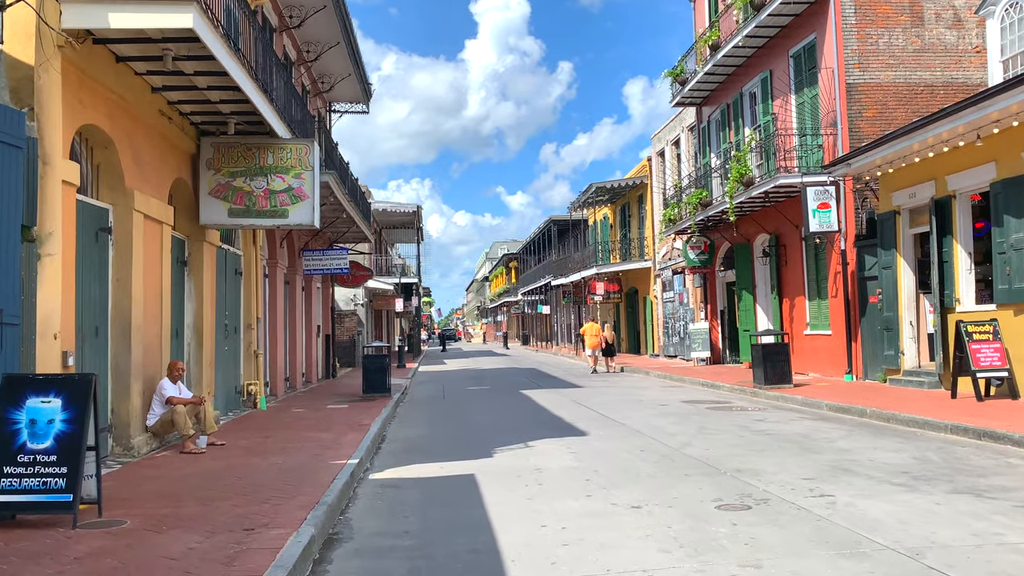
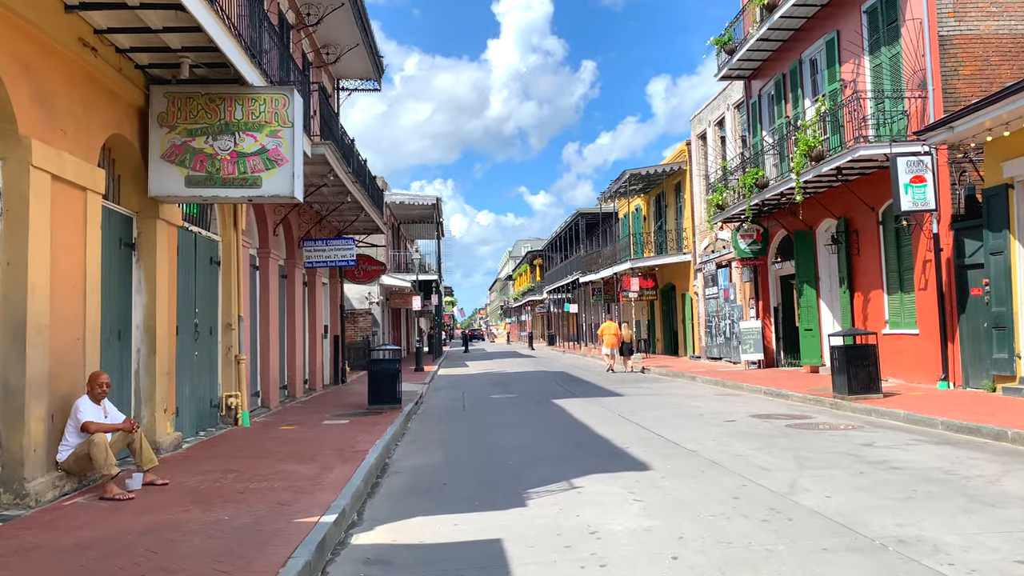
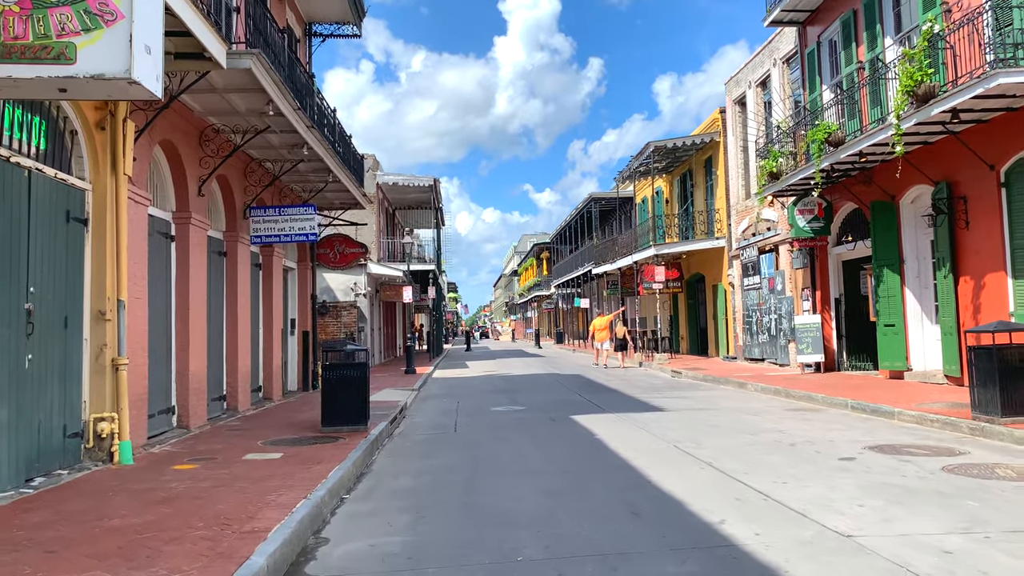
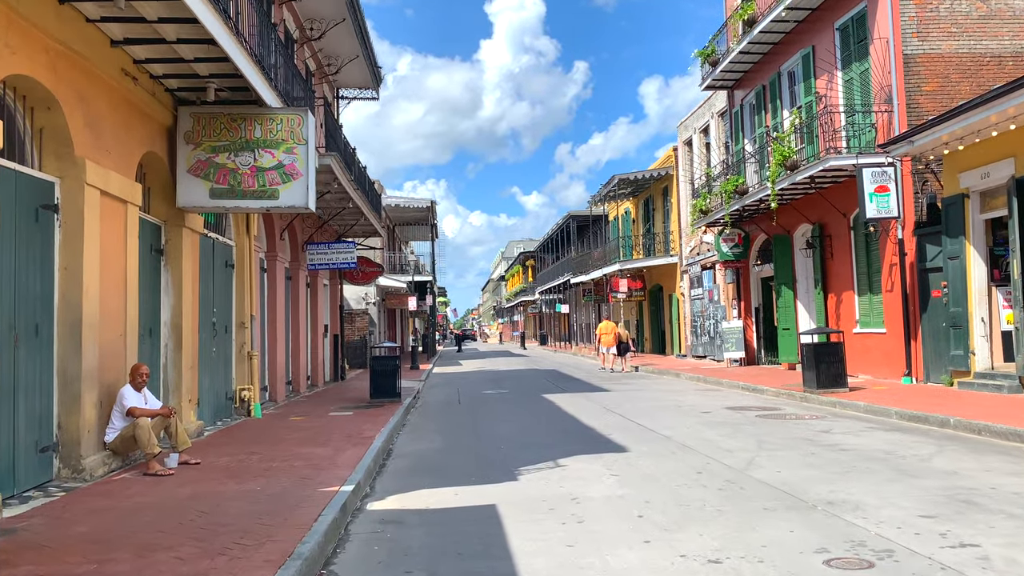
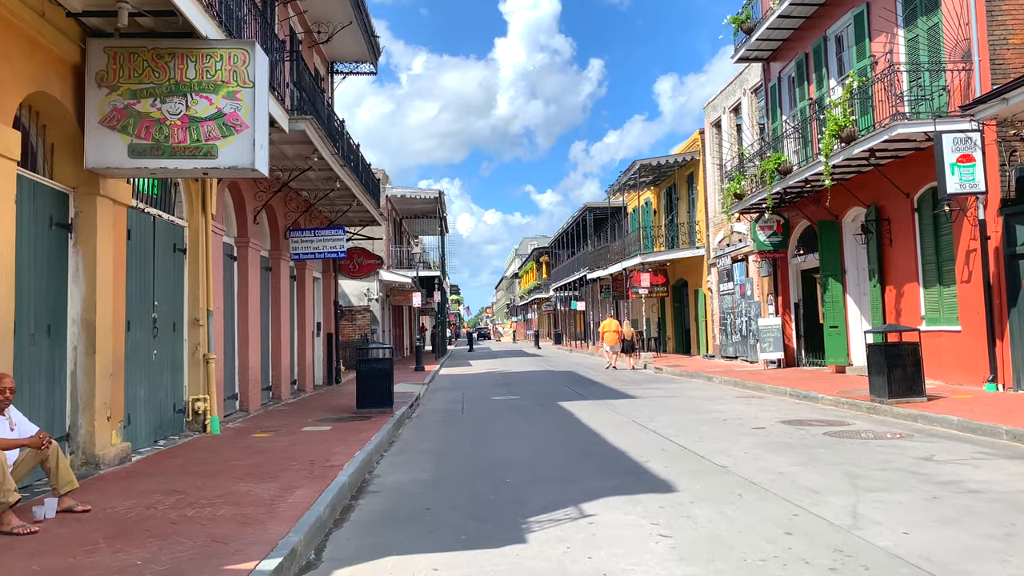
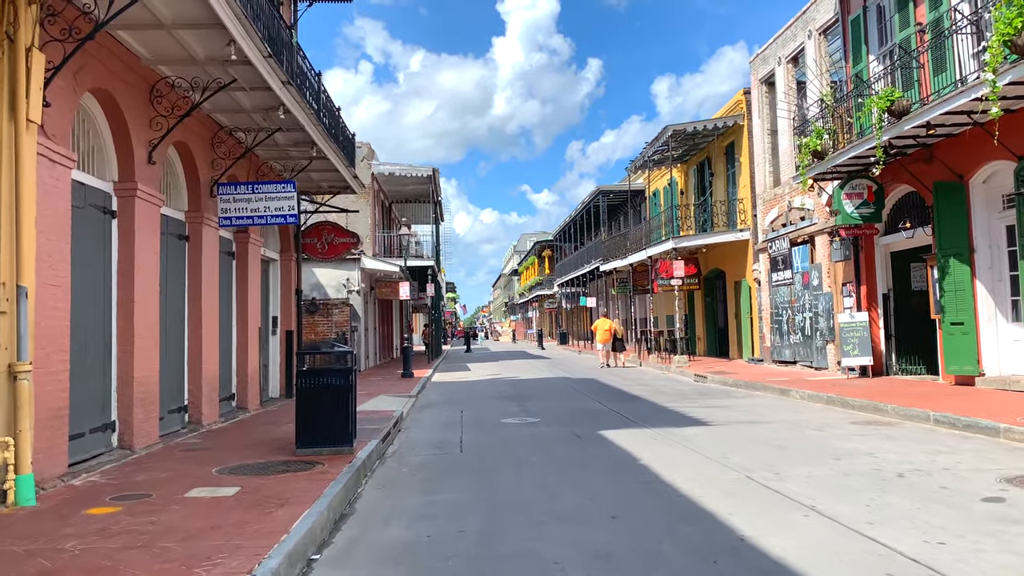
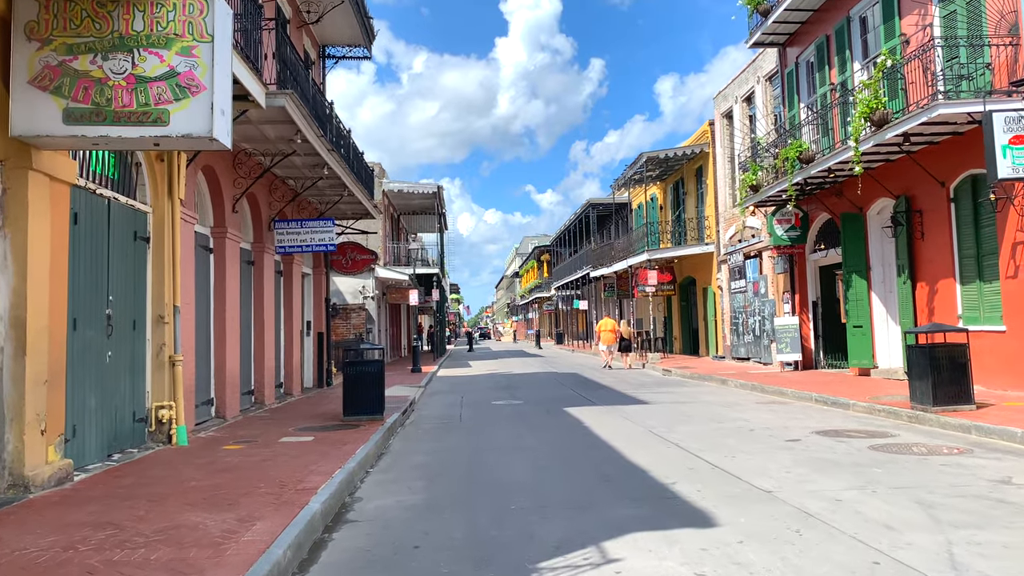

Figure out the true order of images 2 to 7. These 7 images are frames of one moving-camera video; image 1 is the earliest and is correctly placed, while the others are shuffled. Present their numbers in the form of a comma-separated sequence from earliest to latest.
4, 2, 5, 7, 3, 6
